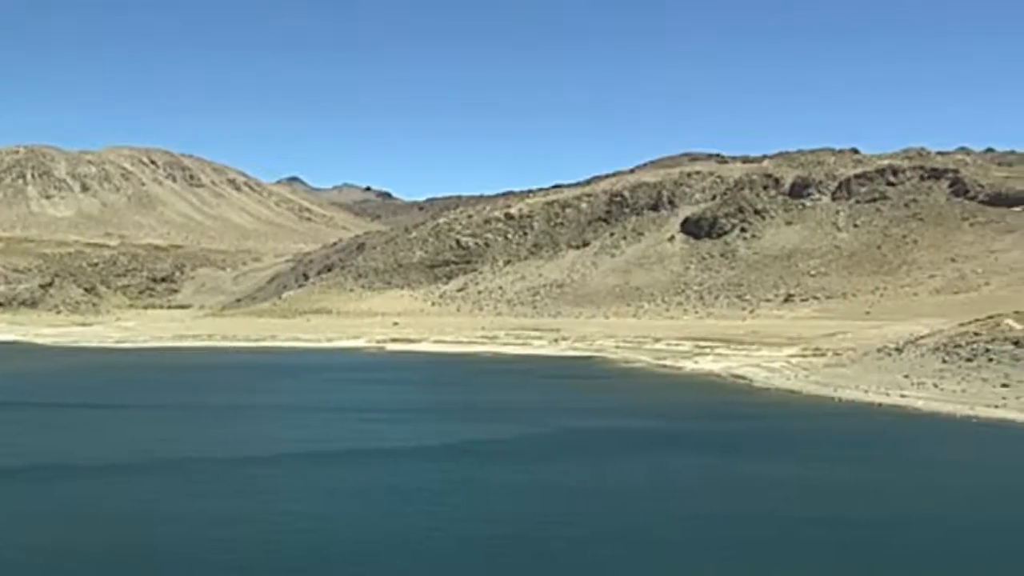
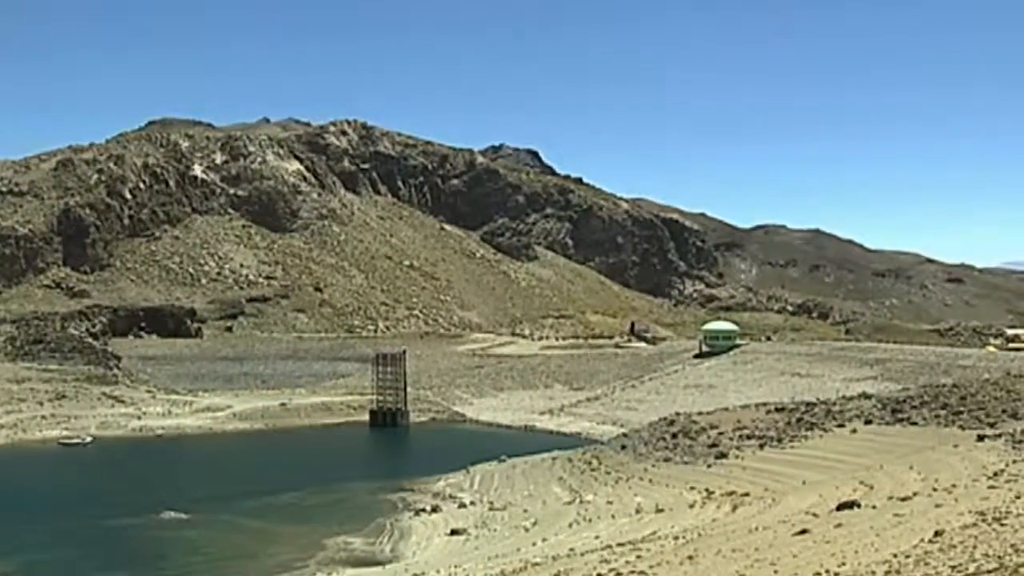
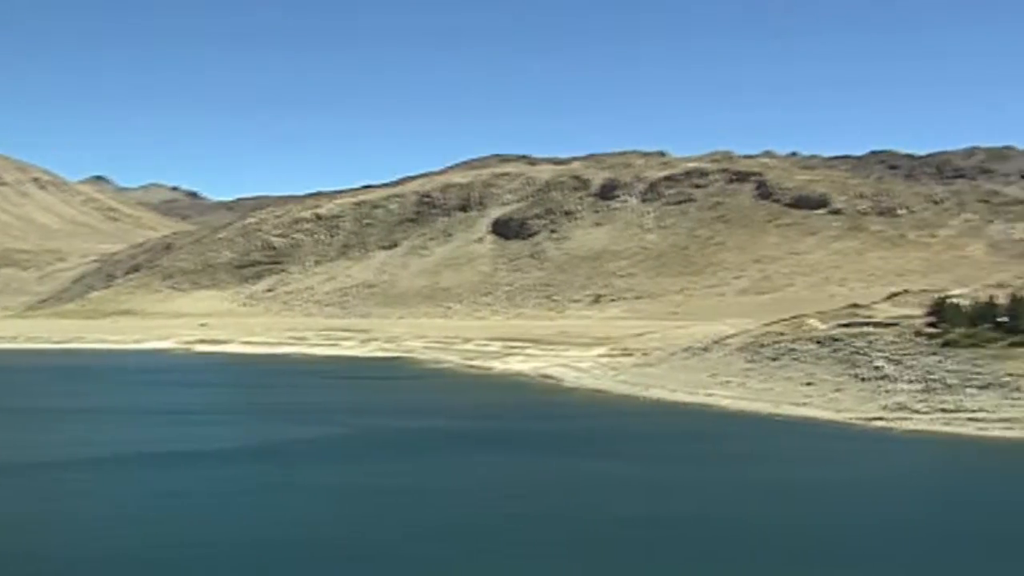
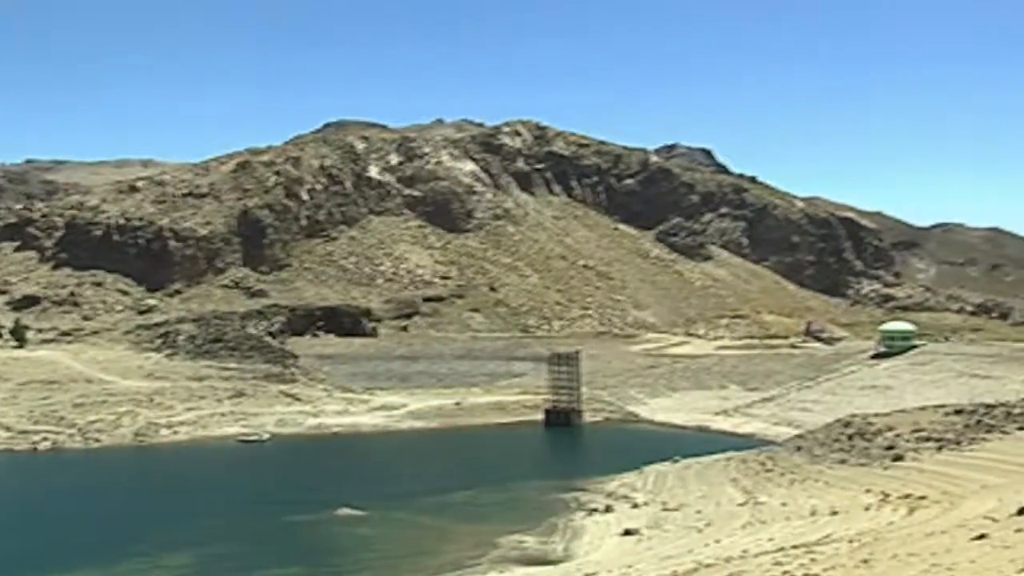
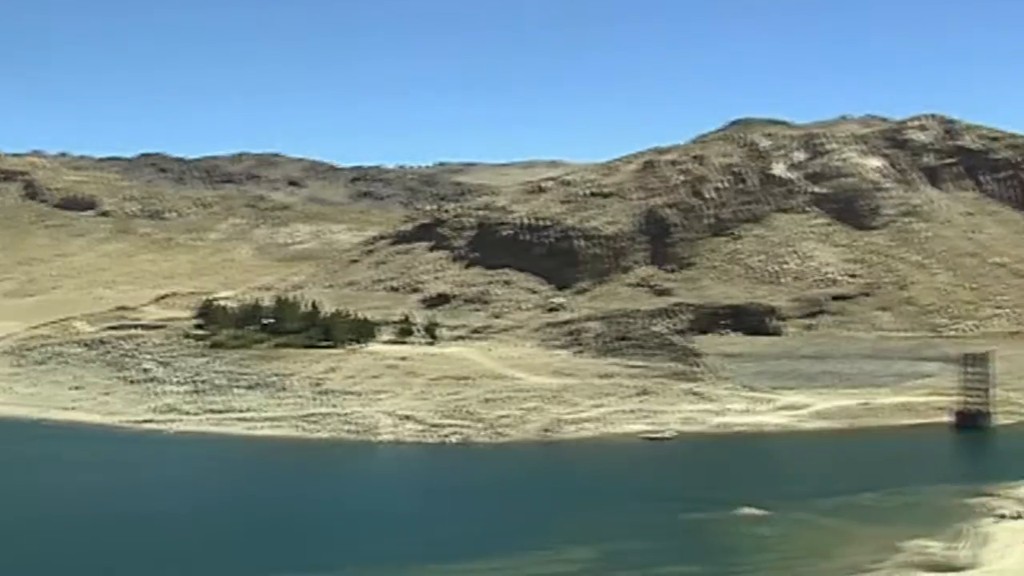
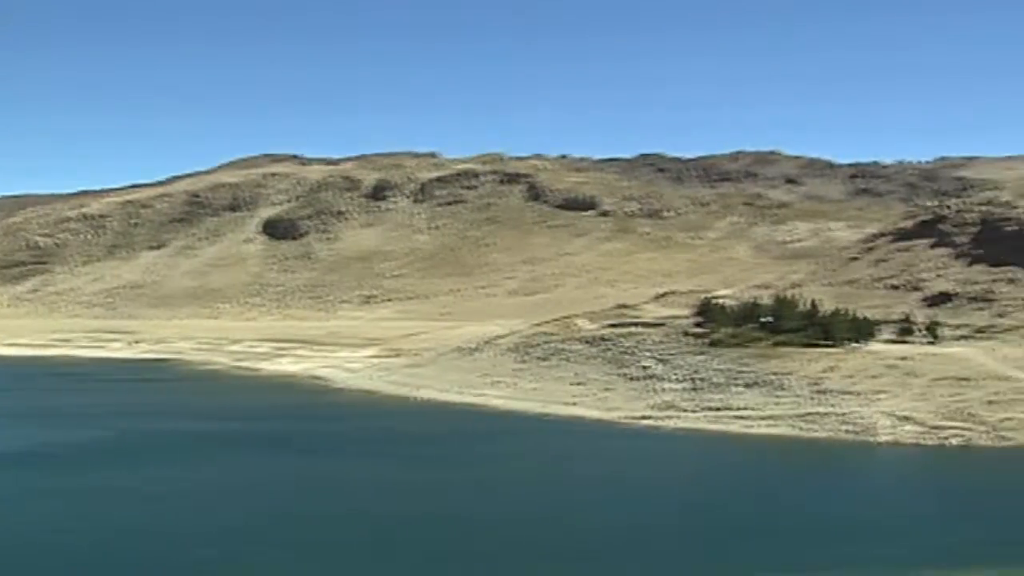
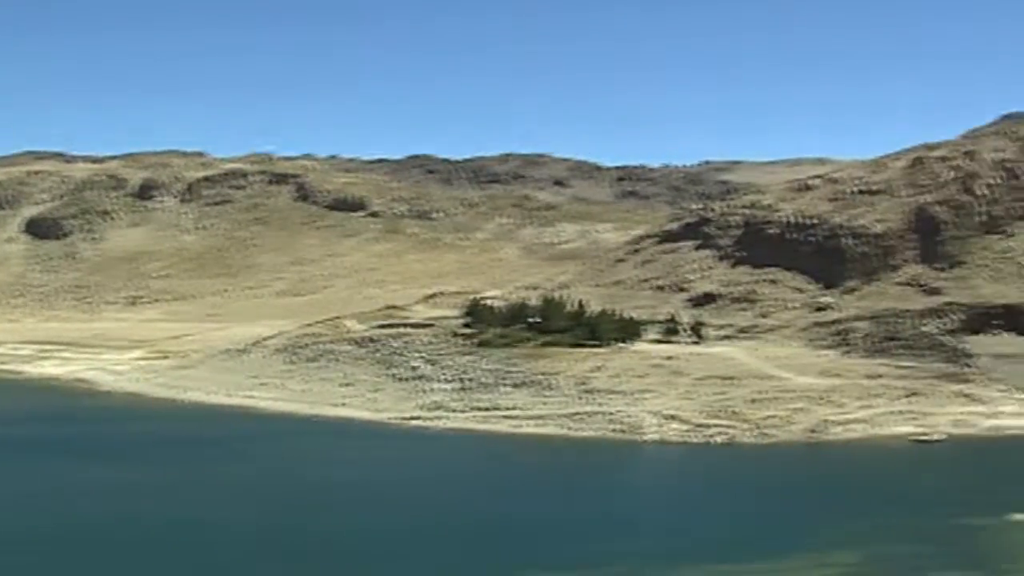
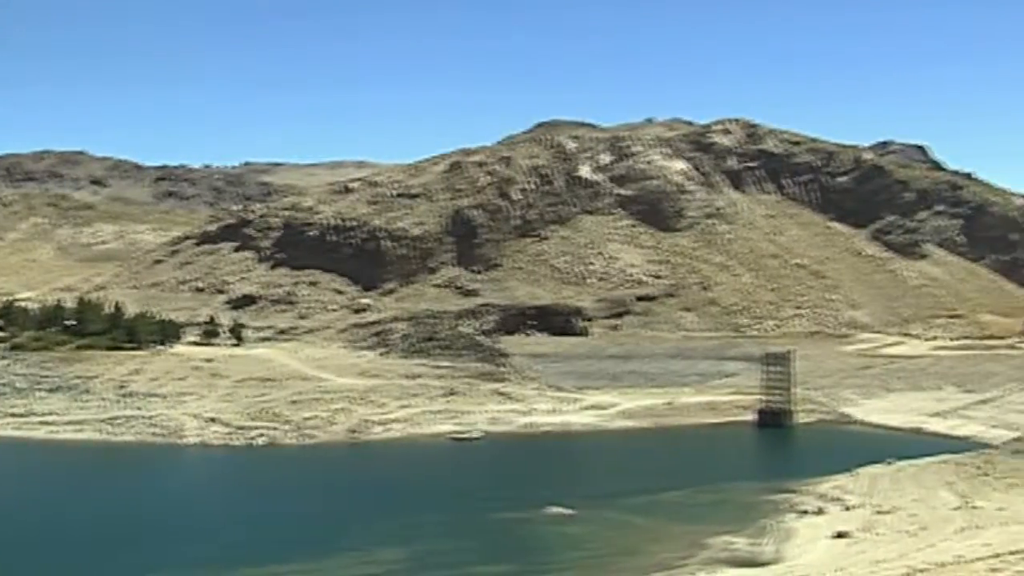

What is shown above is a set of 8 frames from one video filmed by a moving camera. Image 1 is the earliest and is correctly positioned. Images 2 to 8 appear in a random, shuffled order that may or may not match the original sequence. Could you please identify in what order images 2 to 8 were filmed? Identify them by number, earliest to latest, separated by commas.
3, 6, 7, 5, 8, 4, 2
